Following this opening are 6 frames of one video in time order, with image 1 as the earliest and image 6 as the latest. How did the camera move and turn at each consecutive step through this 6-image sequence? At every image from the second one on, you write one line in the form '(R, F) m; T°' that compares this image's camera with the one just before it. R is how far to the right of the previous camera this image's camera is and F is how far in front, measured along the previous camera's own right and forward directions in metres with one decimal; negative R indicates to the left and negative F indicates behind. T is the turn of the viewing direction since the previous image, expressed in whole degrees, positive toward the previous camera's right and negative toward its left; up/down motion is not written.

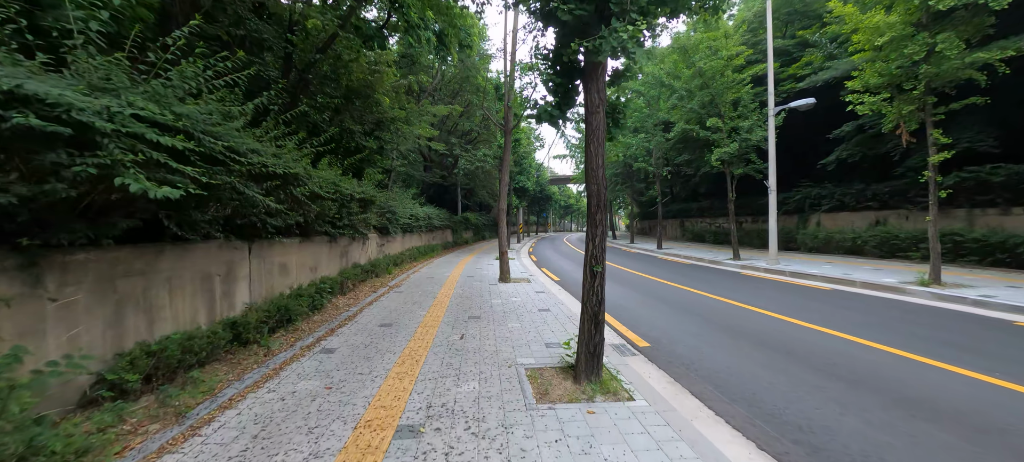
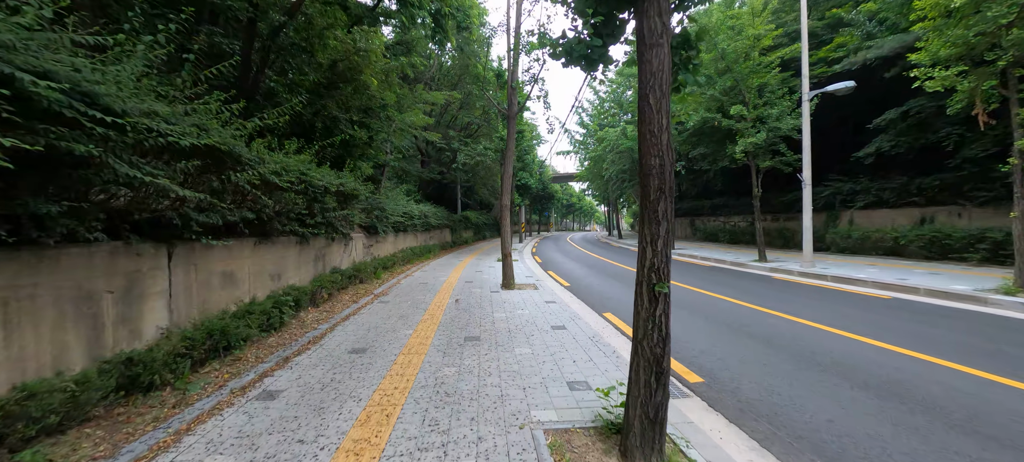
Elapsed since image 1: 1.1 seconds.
(-0.1, +1.3) m; 0°
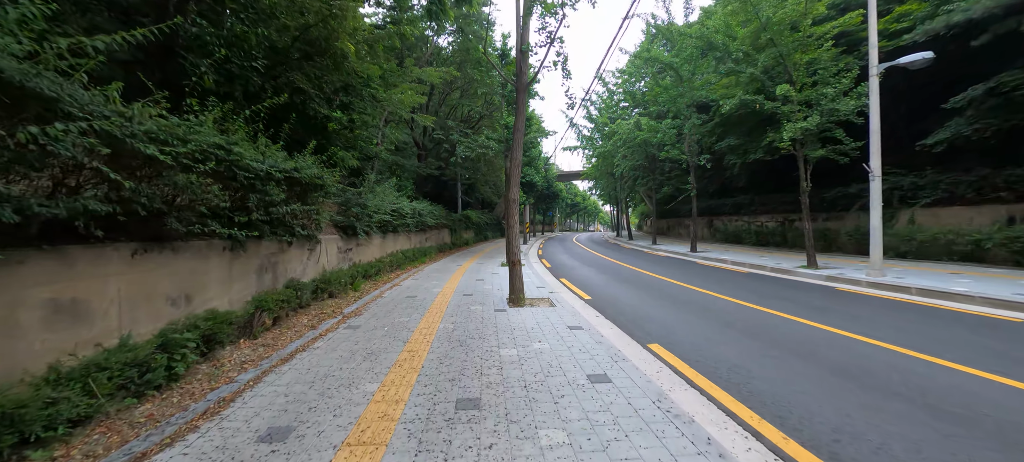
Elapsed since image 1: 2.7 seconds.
(-0.2, +1.9) m; 0°
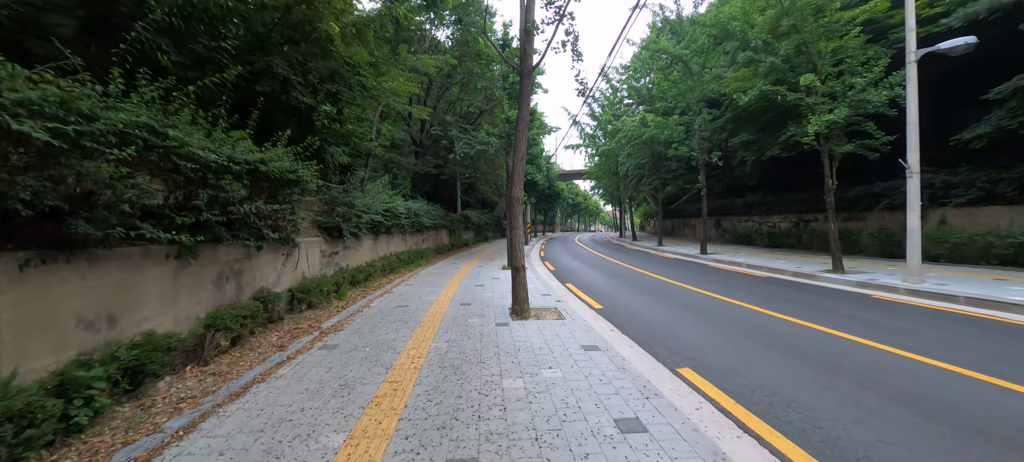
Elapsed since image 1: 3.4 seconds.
(-0.1, +0.8) m; 0°
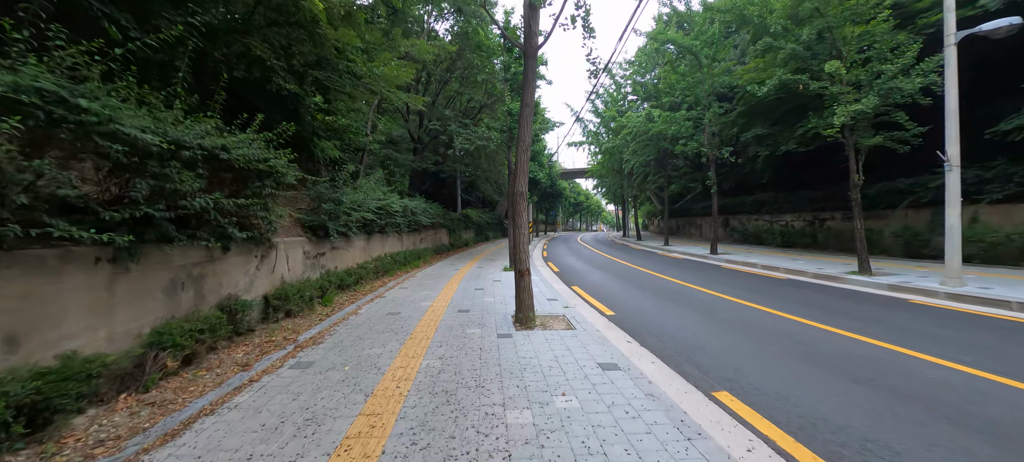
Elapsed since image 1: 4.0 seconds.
(0.0, +0.7) m; 0°
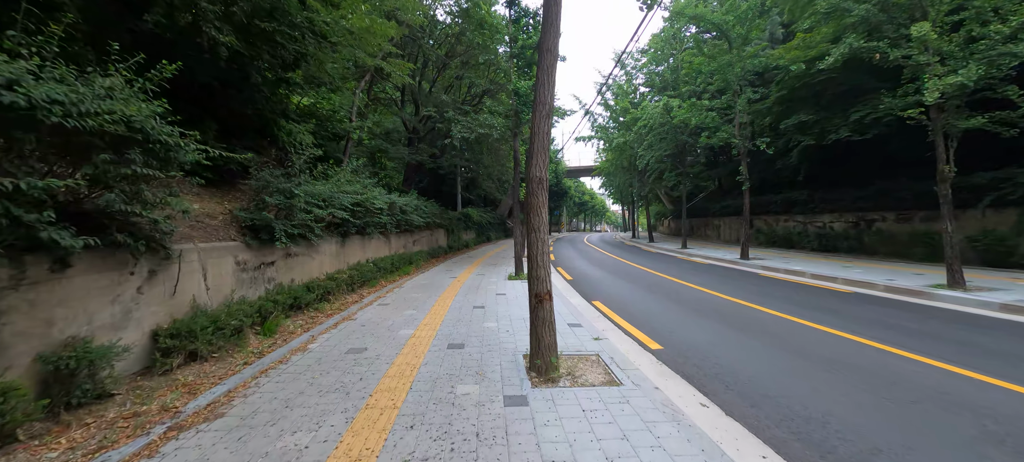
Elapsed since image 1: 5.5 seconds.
(-0.1, +1.8) m; 0°
